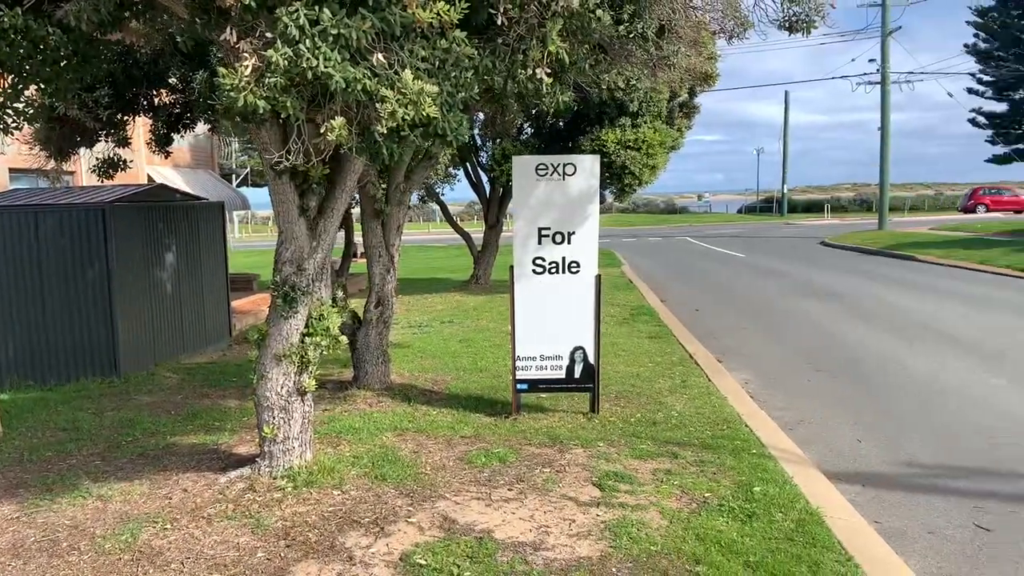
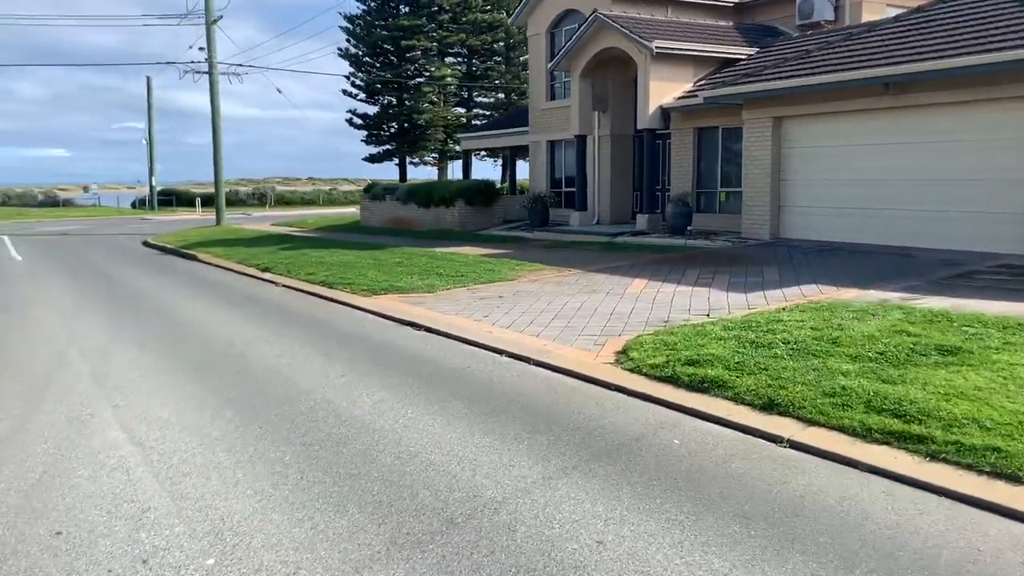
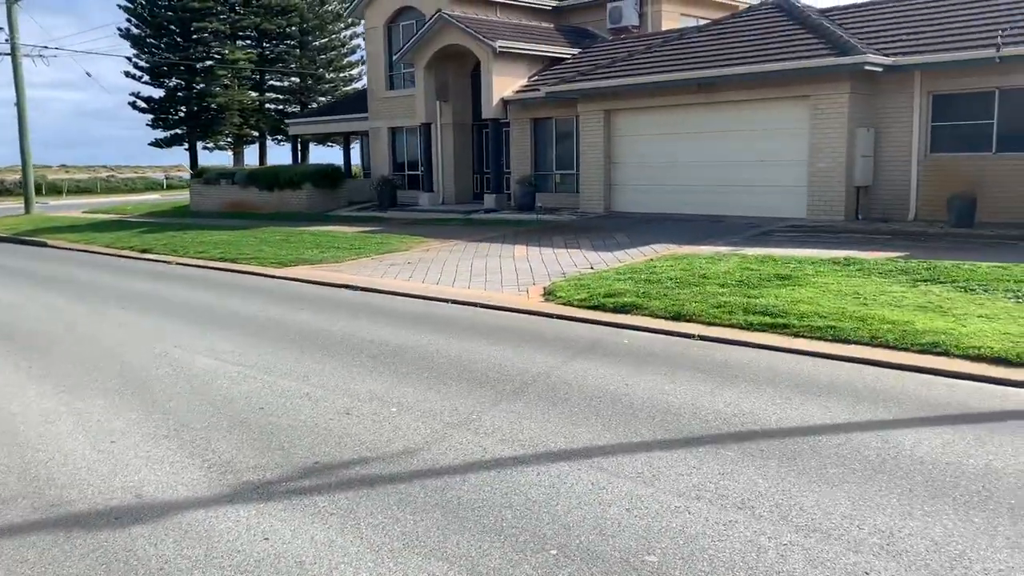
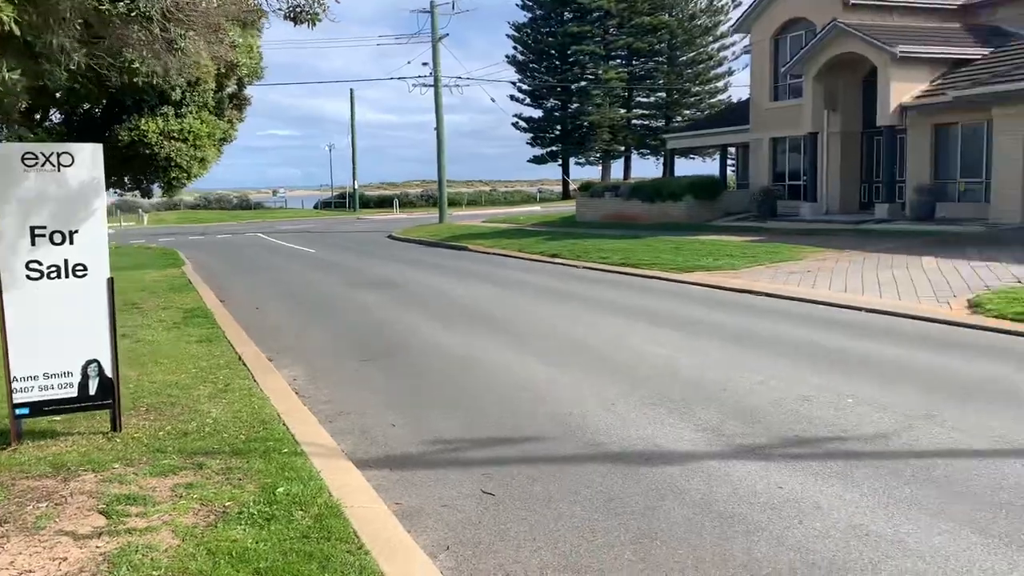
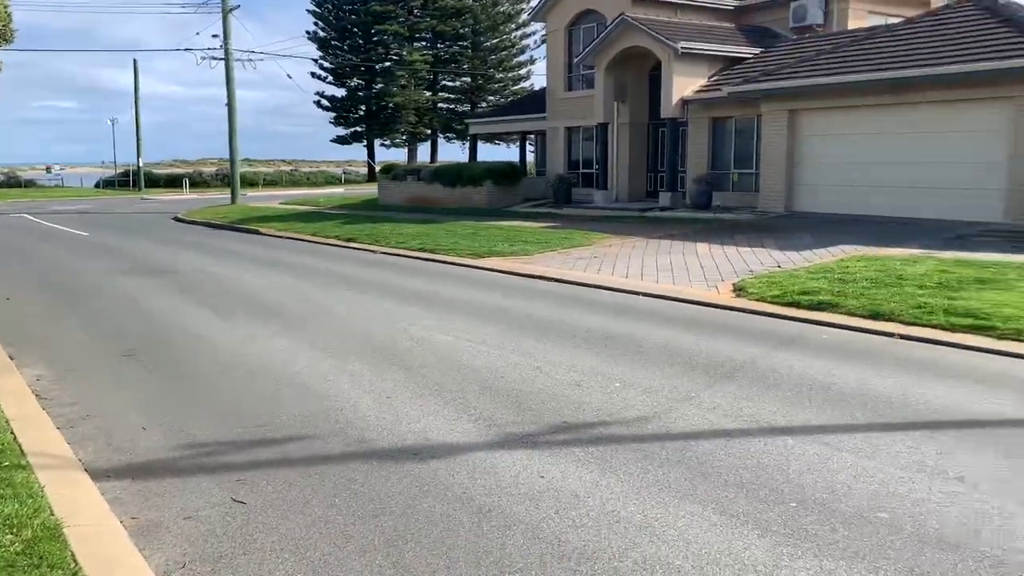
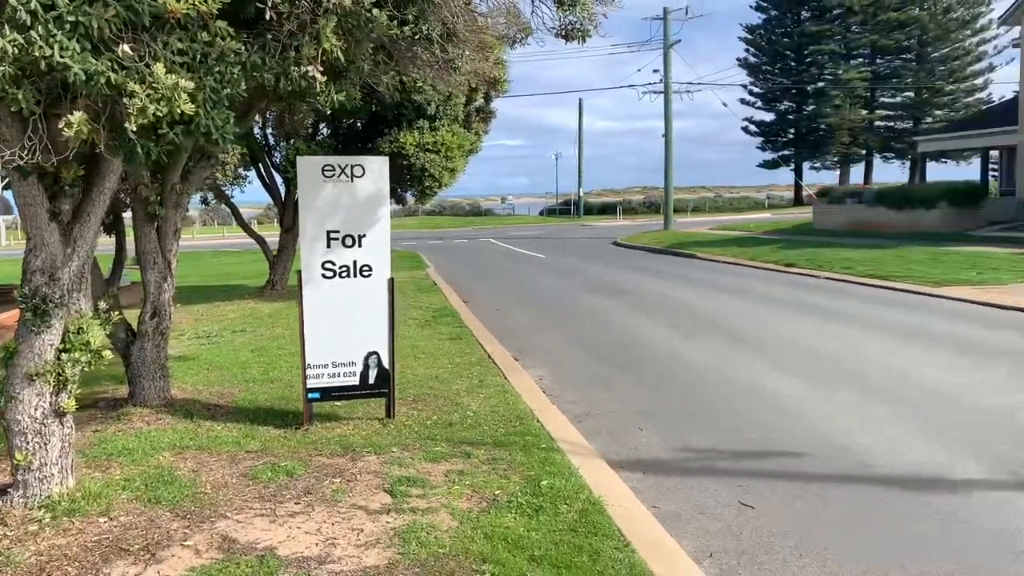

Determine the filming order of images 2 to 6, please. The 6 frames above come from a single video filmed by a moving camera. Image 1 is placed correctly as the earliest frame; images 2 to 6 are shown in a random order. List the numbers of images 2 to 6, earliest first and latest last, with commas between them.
6, 4, 5, 3, 2
